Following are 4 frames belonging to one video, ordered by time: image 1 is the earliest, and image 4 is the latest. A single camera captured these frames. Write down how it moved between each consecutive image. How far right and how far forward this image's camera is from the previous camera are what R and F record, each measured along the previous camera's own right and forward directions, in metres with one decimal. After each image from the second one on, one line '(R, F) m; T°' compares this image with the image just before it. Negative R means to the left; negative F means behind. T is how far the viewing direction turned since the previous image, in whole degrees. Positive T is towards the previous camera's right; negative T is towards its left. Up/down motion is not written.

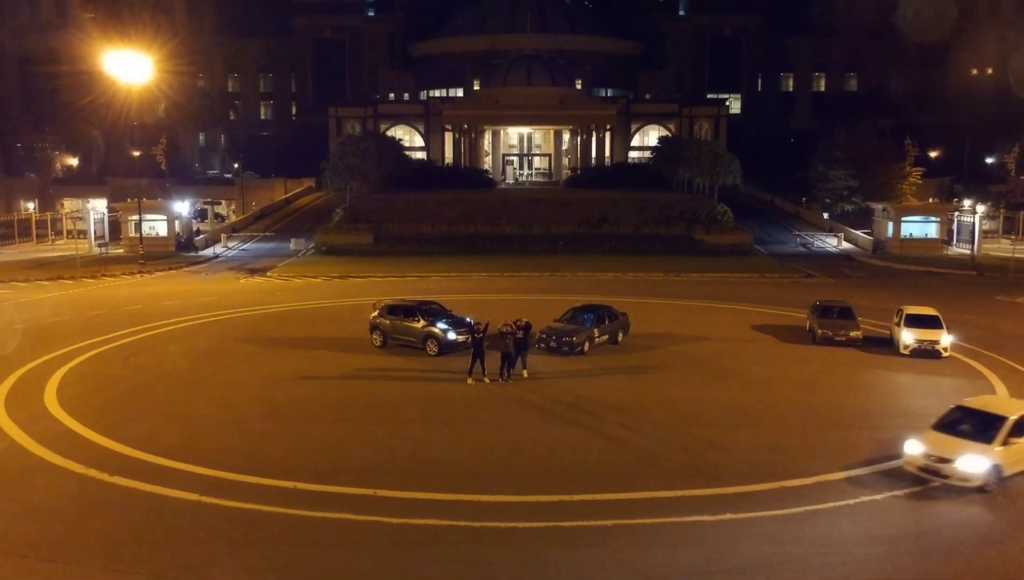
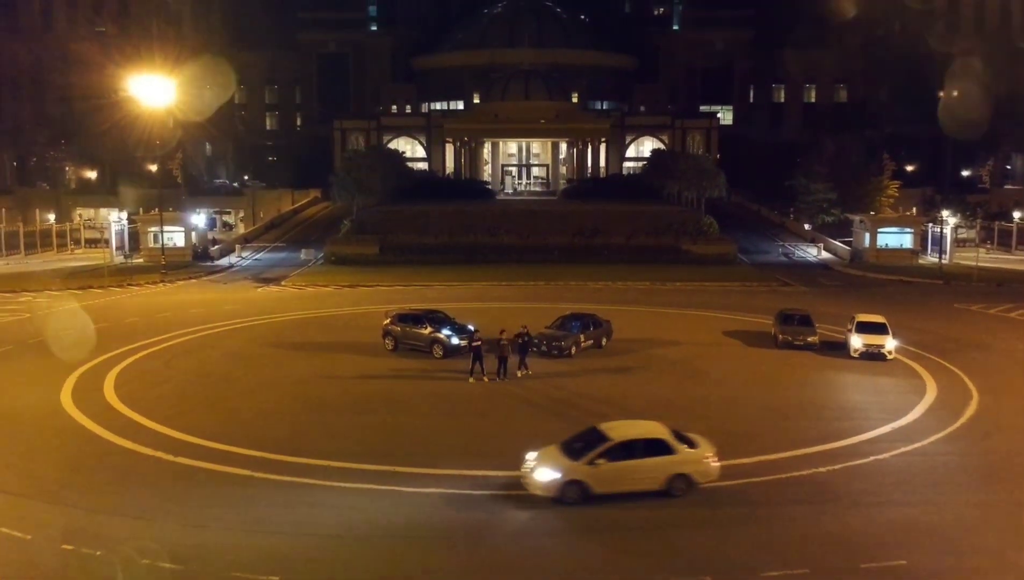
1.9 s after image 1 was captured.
(+0.1, -3.6) m; 0°
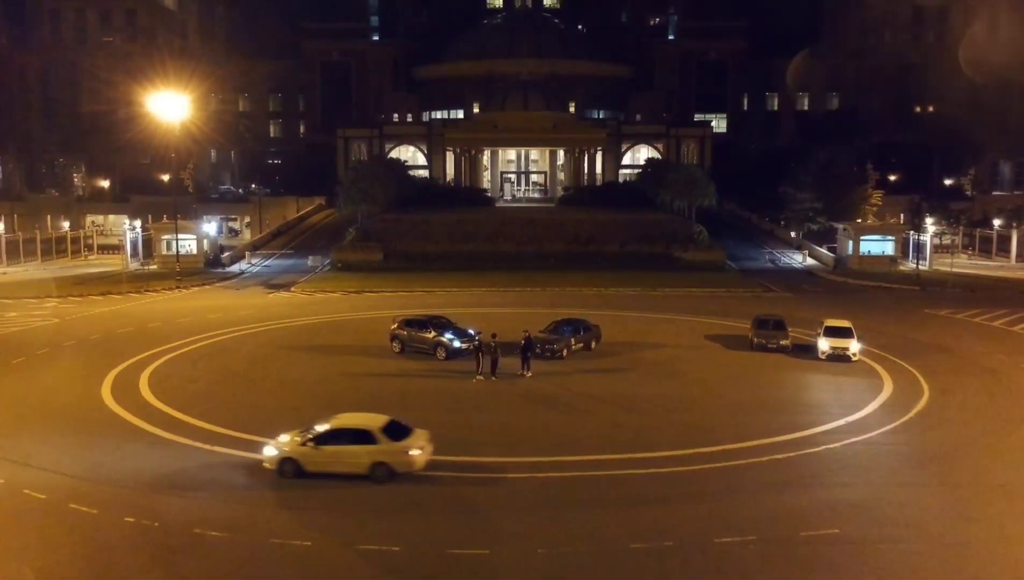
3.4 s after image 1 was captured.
(+0.1, -2.8) m; 0°
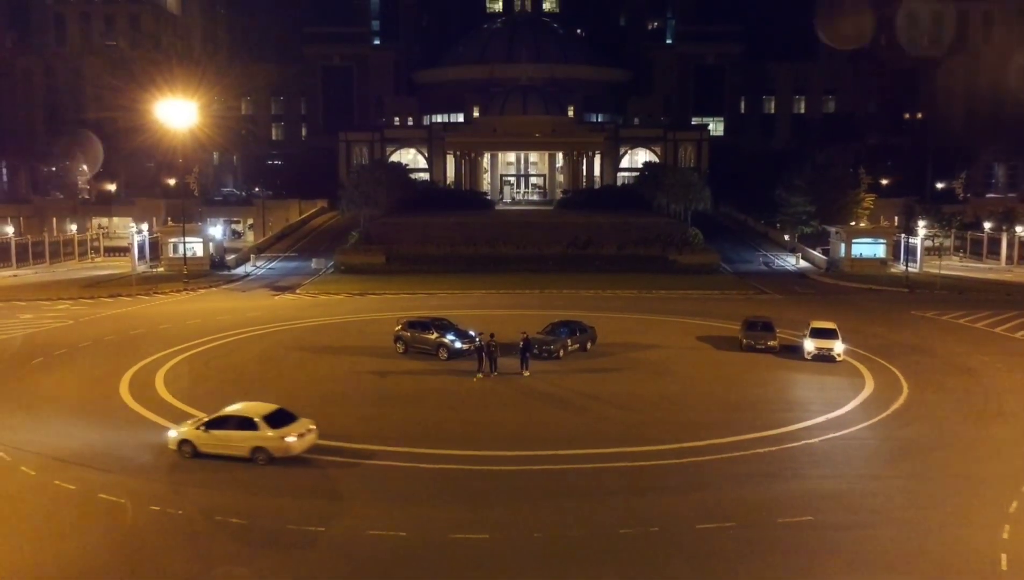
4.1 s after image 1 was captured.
(0.0, -1.5) m; 0°
